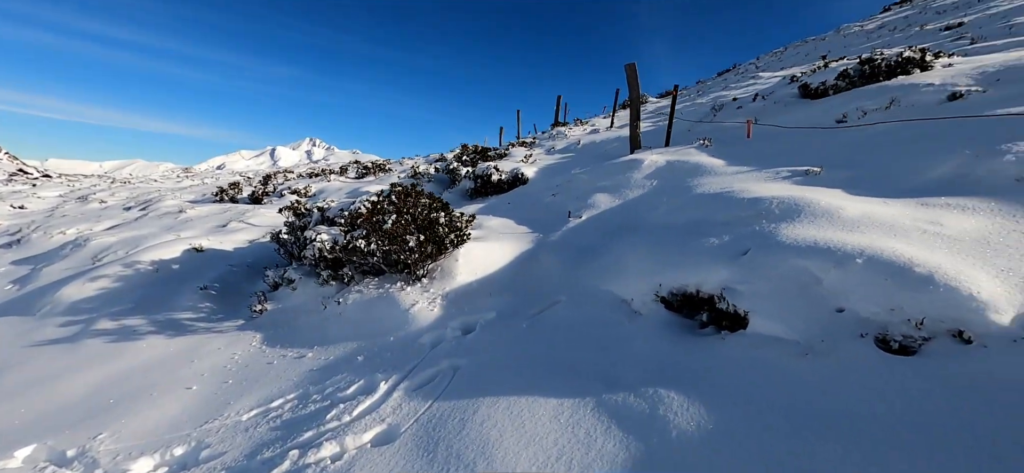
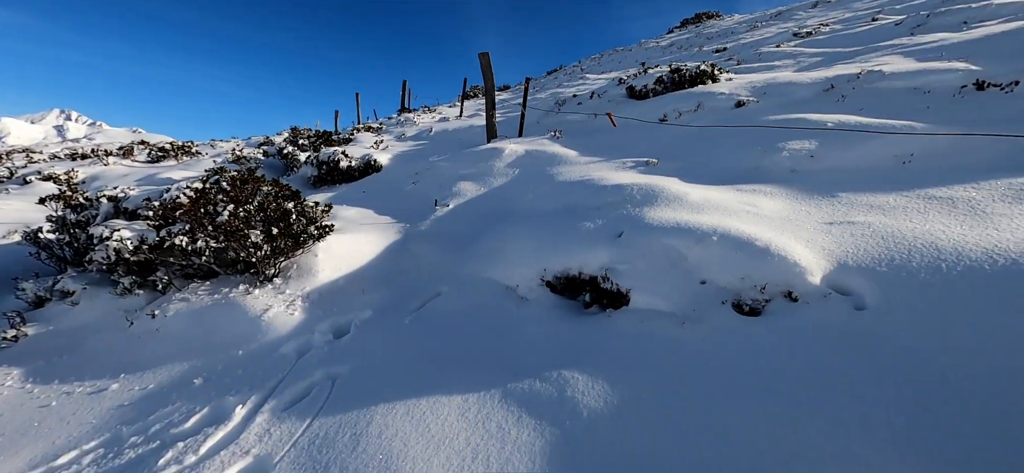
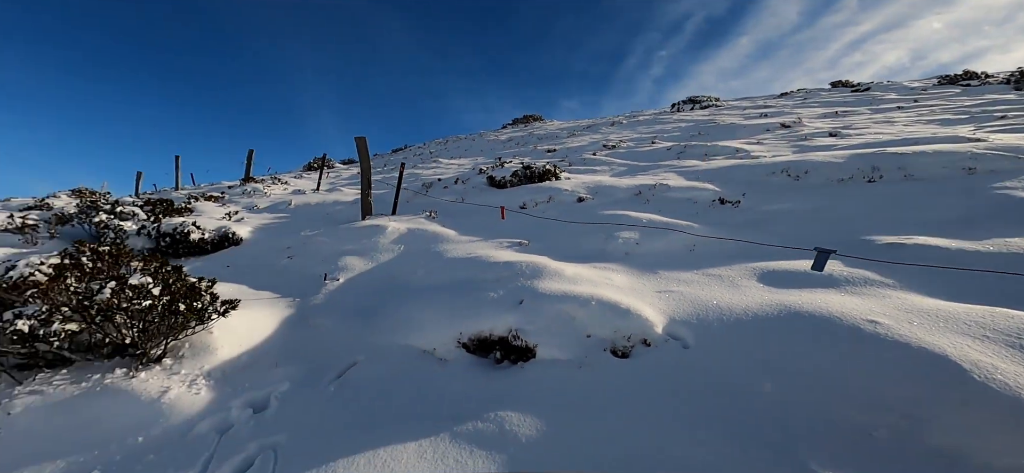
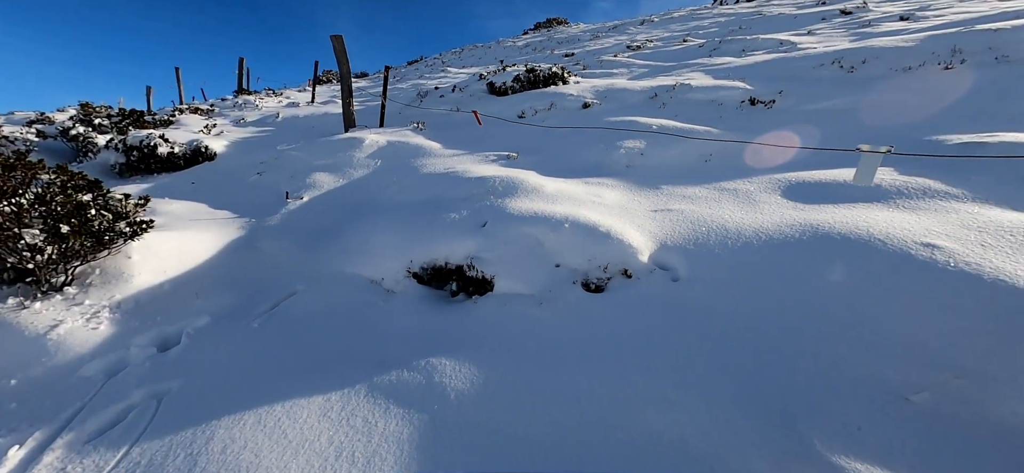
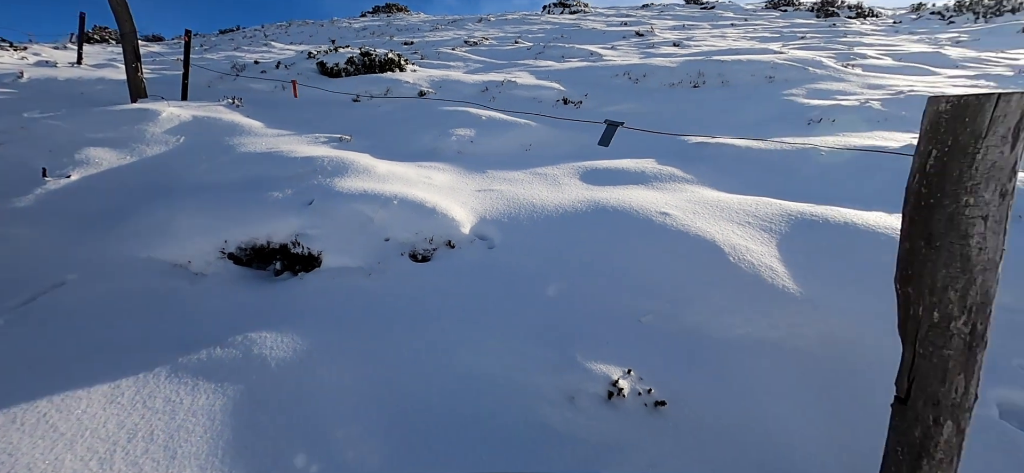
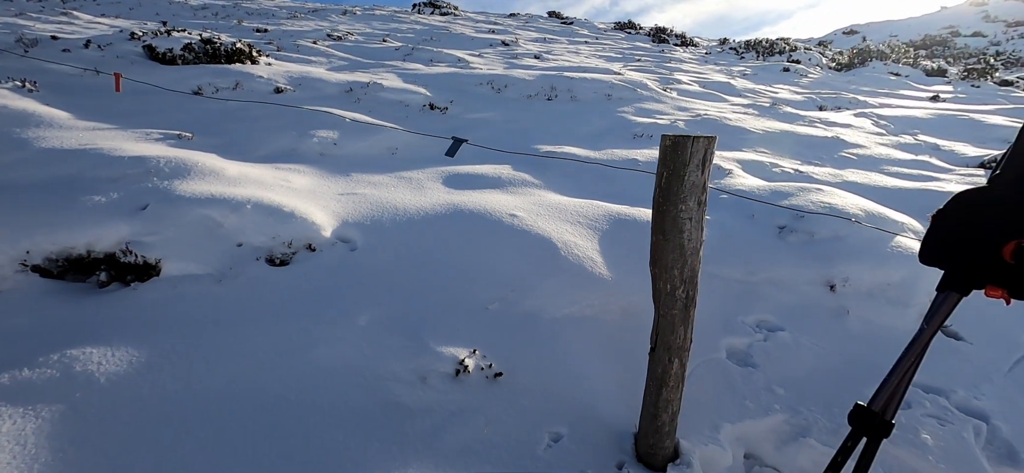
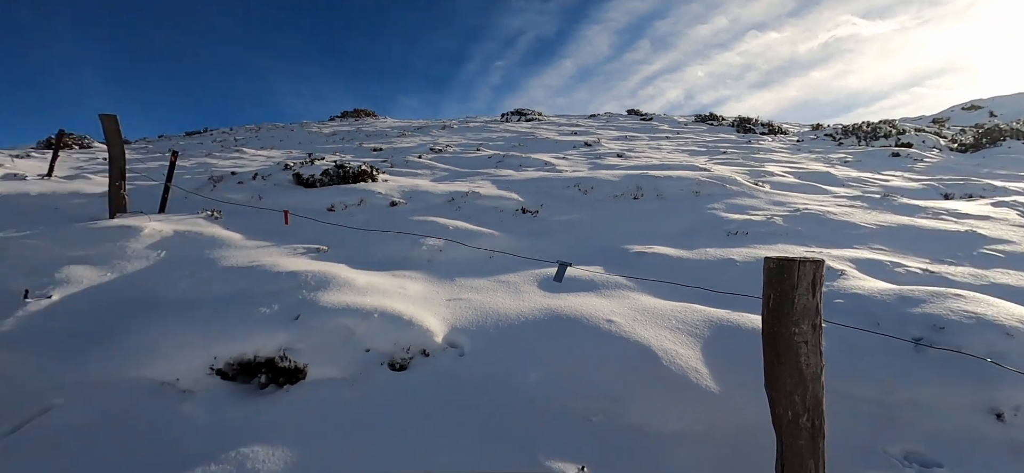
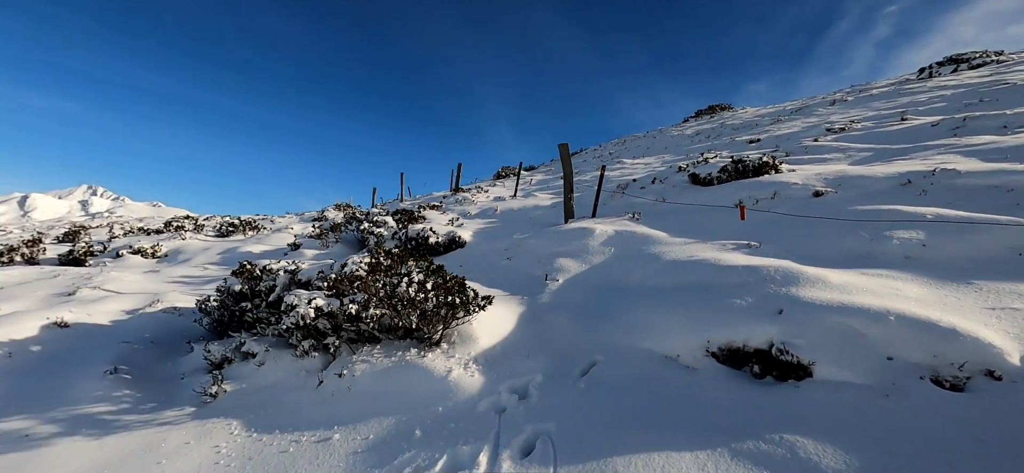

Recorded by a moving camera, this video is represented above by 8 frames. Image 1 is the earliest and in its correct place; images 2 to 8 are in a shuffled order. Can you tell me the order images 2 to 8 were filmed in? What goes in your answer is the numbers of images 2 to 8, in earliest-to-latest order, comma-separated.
2, 4, 5, 6, 7, 3, 8
